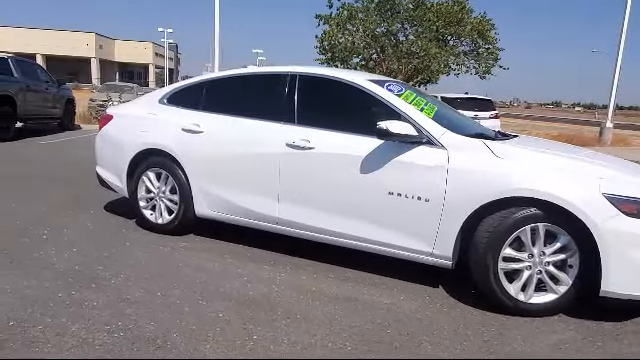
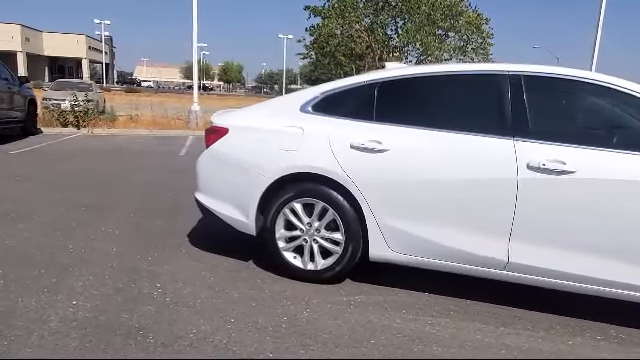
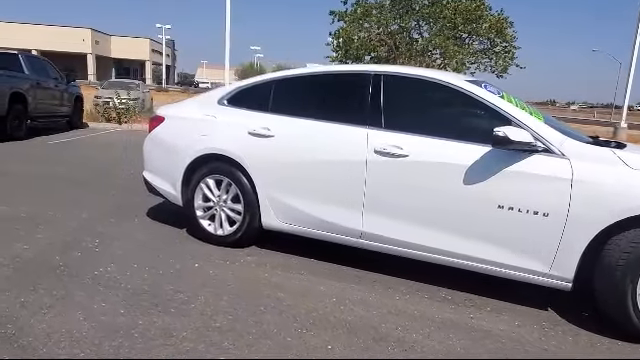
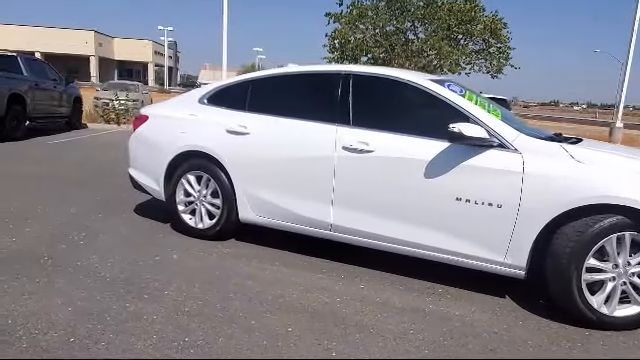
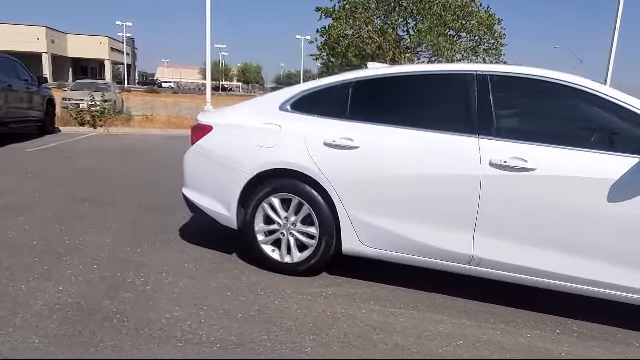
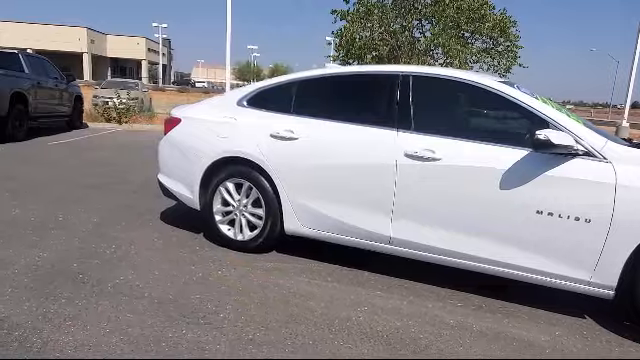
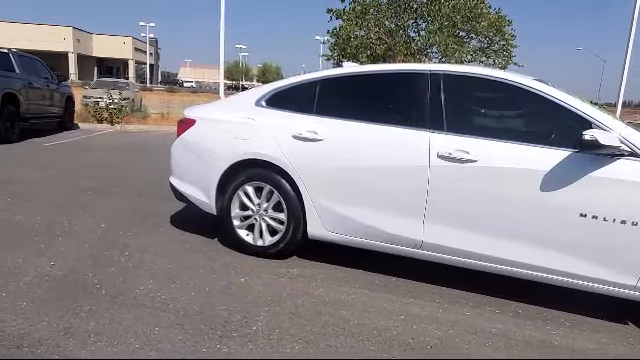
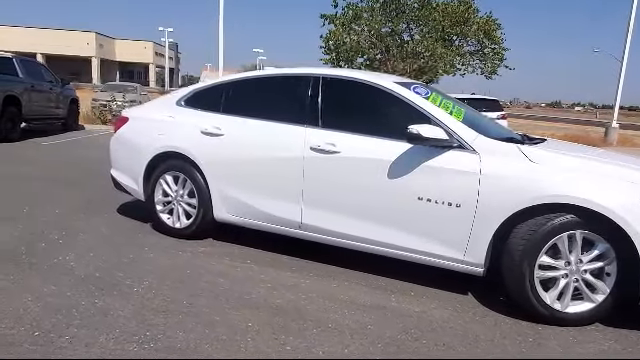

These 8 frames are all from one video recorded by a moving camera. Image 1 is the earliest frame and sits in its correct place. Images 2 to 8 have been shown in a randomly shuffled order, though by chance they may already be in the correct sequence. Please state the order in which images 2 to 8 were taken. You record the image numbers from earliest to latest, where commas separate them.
8, 4, 3, 6, 7, 5, 2
